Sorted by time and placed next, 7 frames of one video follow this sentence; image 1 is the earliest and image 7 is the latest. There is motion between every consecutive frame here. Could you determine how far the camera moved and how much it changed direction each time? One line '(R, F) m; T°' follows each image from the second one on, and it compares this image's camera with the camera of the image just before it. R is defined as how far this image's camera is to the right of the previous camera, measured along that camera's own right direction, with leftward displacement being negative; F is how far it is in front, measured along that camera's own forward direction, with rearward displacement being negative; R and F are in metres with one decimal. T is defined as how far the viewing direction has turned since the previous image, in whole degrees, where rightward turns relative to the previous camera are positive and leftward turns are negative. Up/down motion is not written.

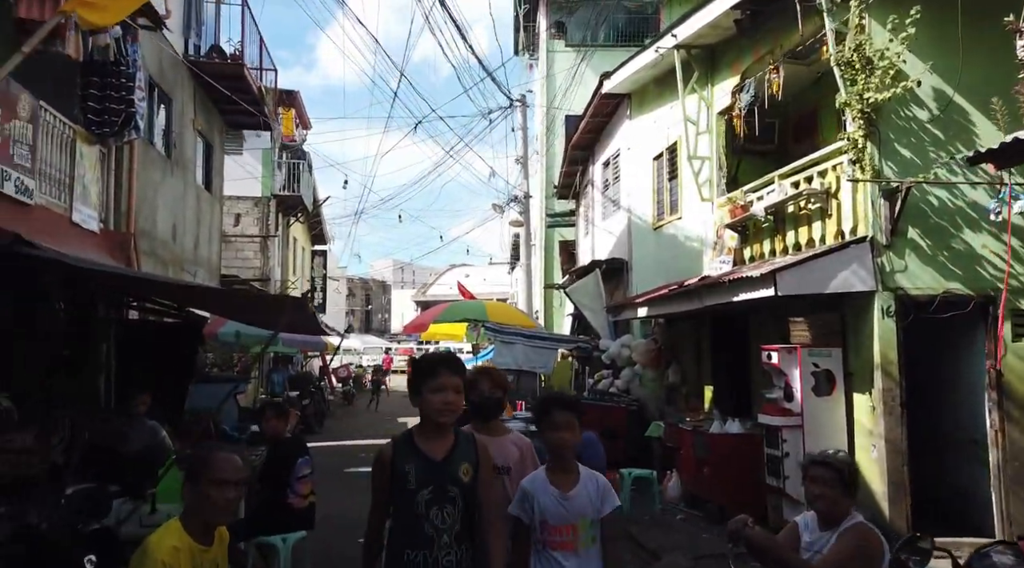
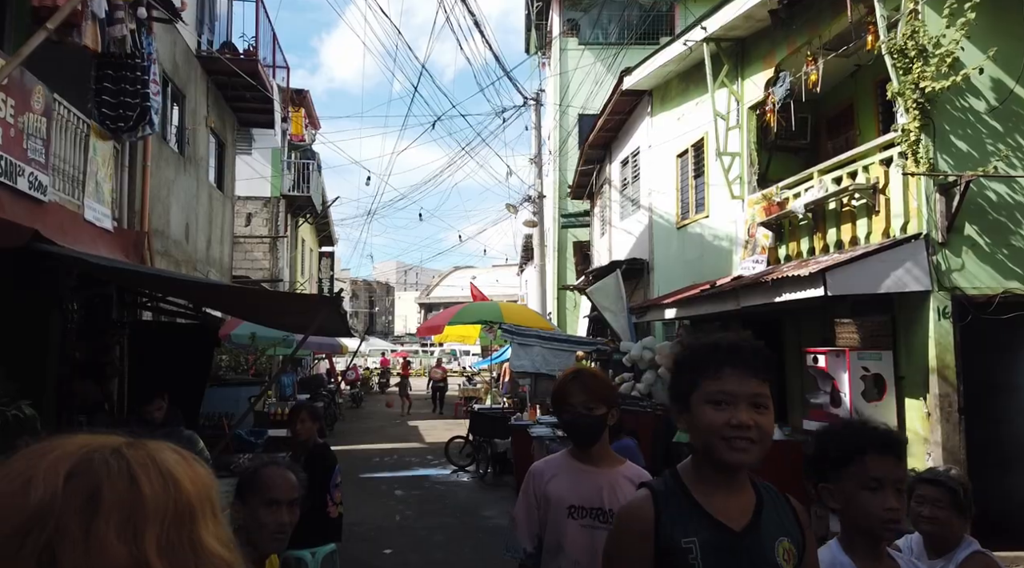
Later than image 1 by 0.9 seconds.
(-0.3, +0.3) m; 0°
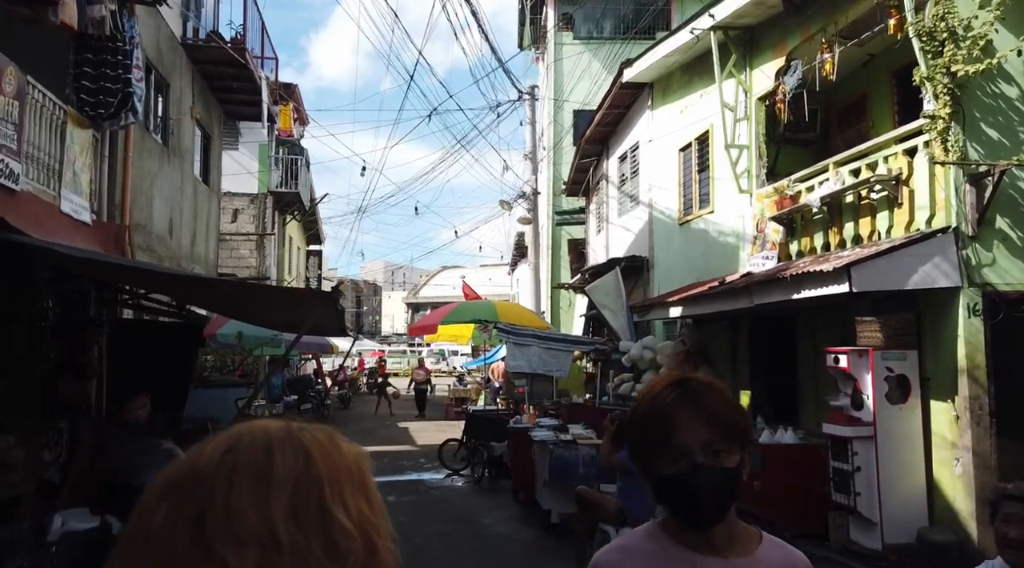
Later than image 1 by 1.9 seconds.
(-0.1, +0.4) m; +1°
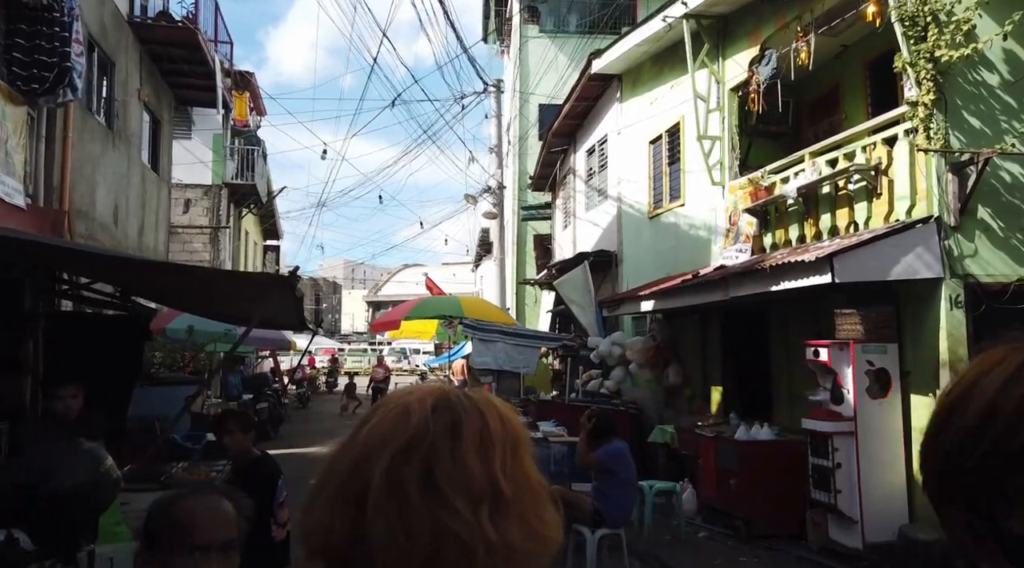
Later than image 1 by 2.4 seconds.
(-0.1, +0.3) m; +3°
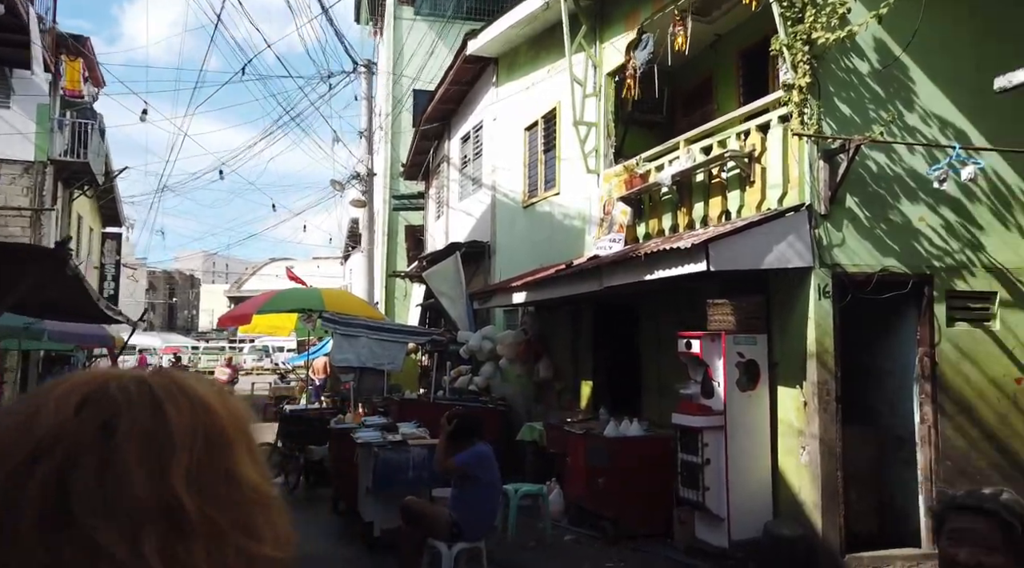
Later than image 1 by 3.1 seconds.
(+0.2, +0.6) m; +9°
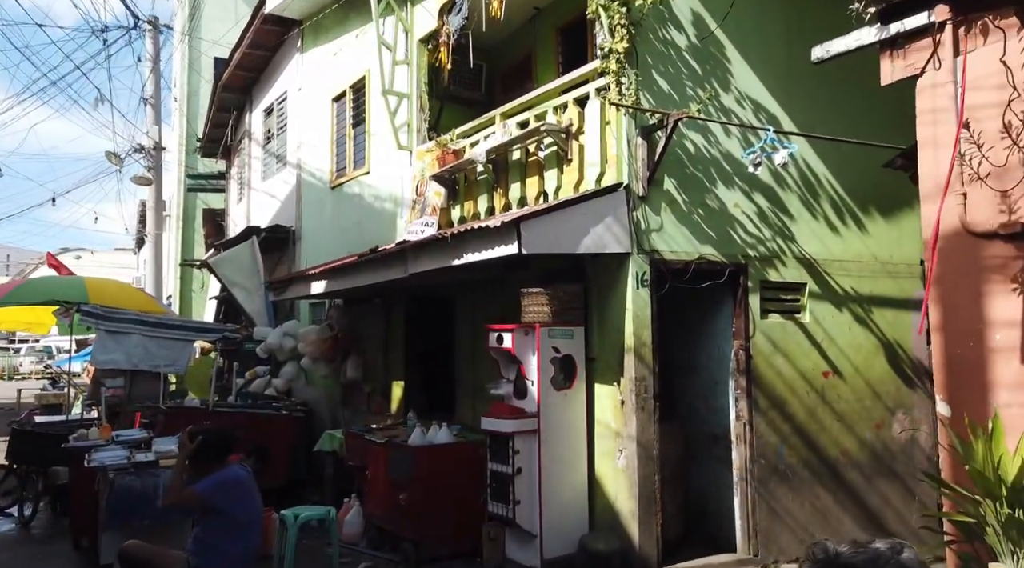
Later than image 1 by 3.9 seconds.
(+0.3, +0.9) m; +12°
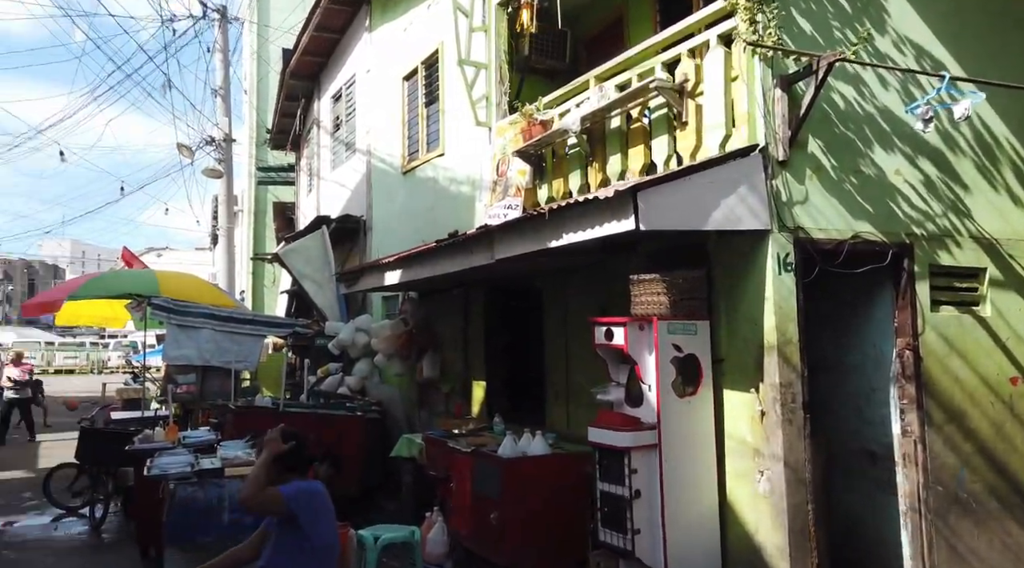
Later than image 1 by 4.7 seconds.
(-0.3, +0.9) m; -5°
